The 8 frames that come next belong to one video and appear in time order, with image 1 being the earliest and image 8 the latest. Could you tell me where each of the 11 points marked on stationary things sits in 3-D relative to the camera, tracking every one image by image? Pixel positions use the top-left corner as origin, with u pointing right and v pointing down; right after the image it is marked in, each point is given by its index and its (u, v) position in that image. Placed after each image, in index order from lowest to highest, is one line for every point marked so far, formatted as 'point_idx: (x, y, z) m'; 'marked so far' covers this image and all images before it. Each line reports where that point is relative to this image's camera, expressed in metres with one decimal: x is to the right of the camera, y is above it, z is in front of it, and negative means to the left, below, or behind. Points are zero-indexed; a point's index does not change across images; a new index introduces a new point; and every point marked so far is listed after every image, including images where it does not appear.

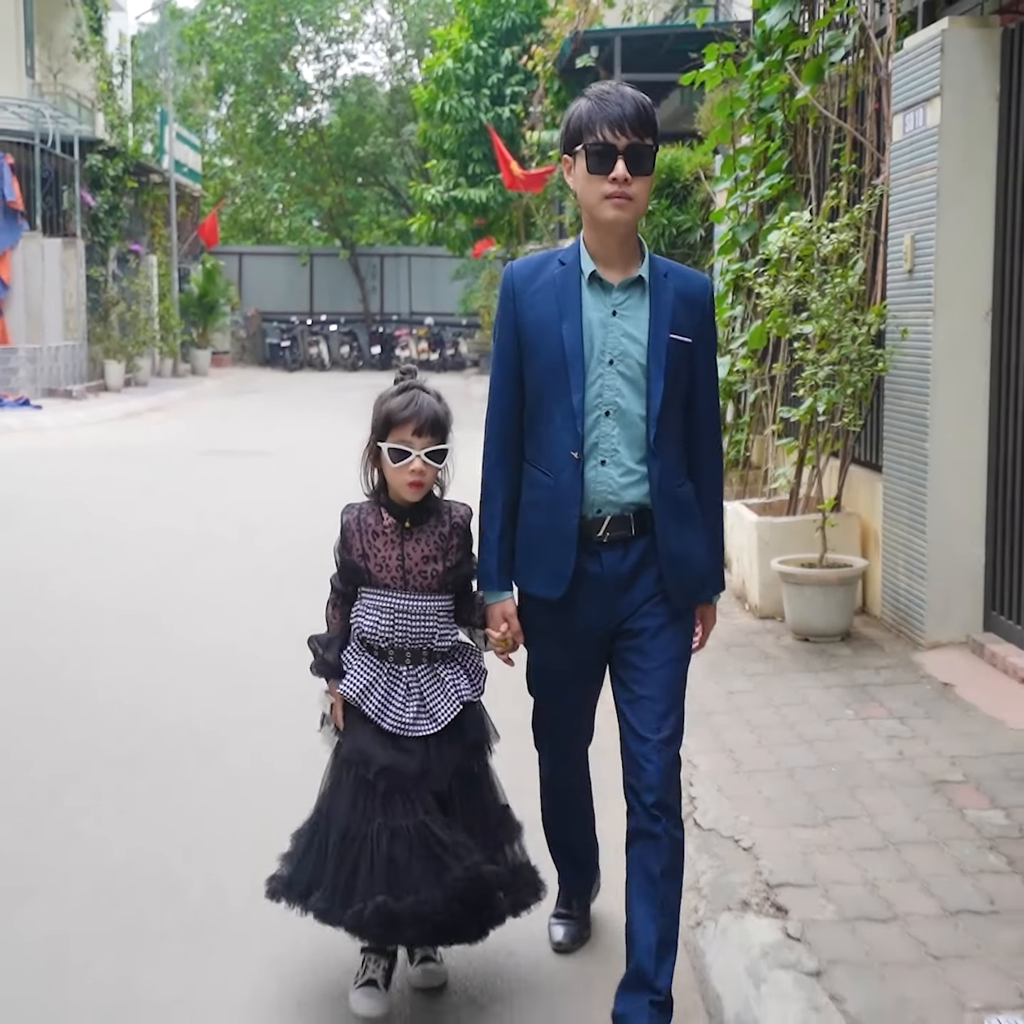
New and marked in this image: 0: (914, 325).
0: (+1.5, +0.7, +5.6) m
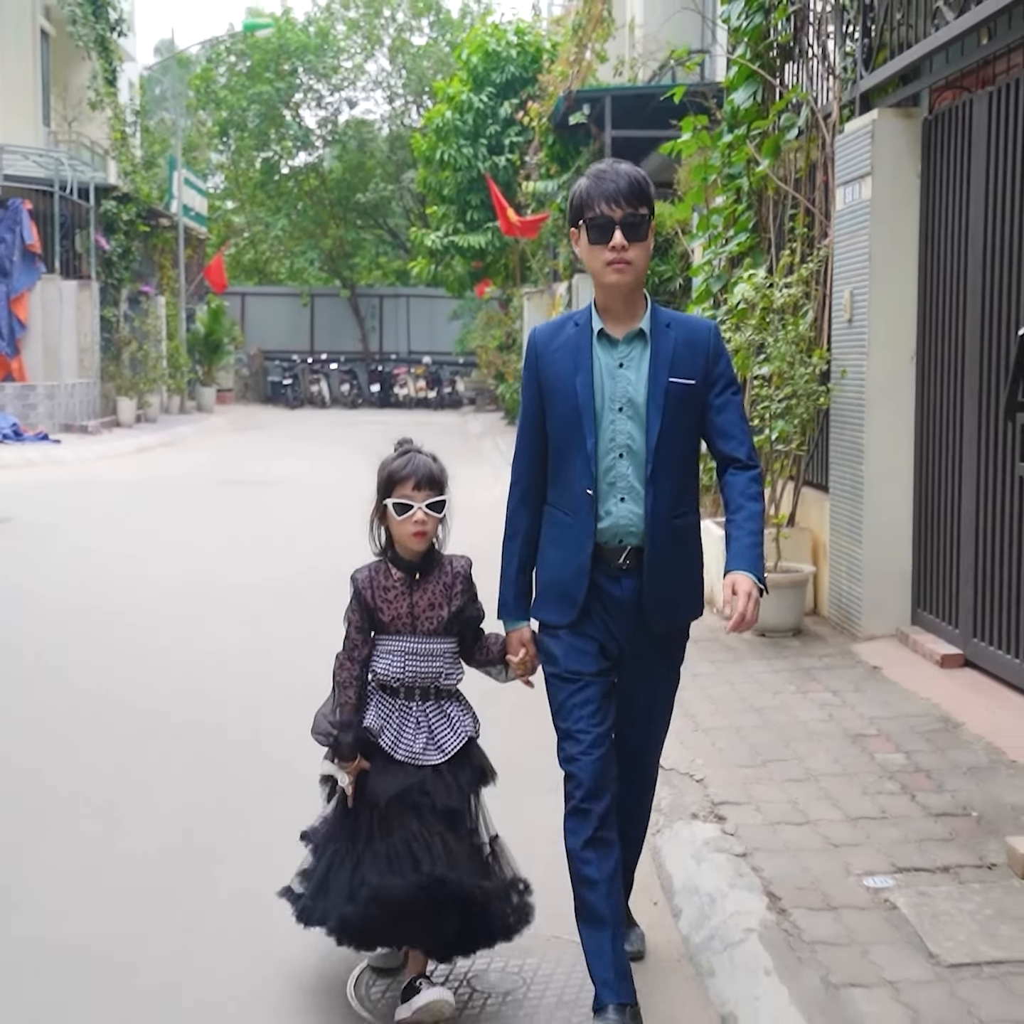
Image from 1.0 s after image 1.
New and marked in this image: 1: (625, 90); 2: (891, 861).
0: (+1.5, +0.6, +6.7) m
1: (+1.1, +4.0, +14.2) m
2: (+0.9, -0.9, +3.8) m
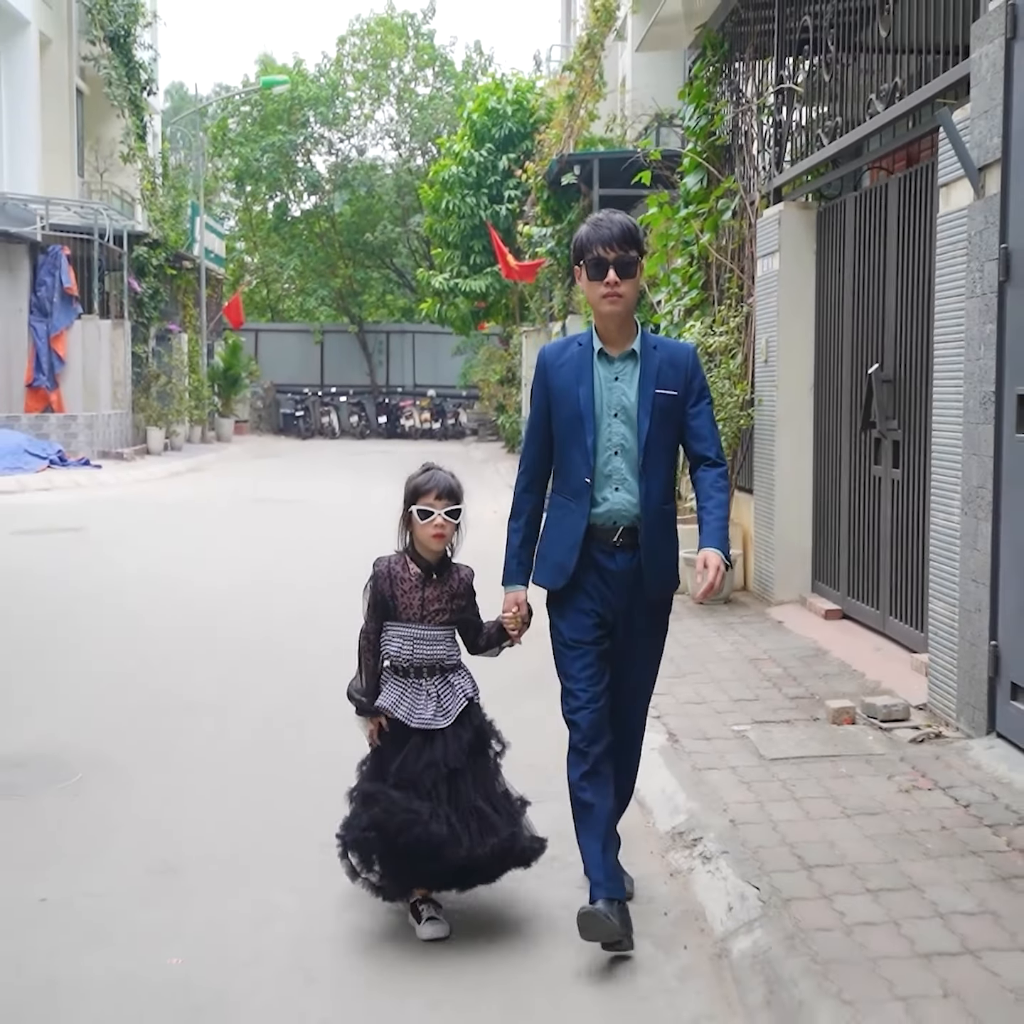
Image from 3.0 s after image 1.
0: (+1.4, +0.6, +8.7) m
1: (+1.1, +3.8, +16.3) m
2: (+0.9, -0.8, +5.8) m
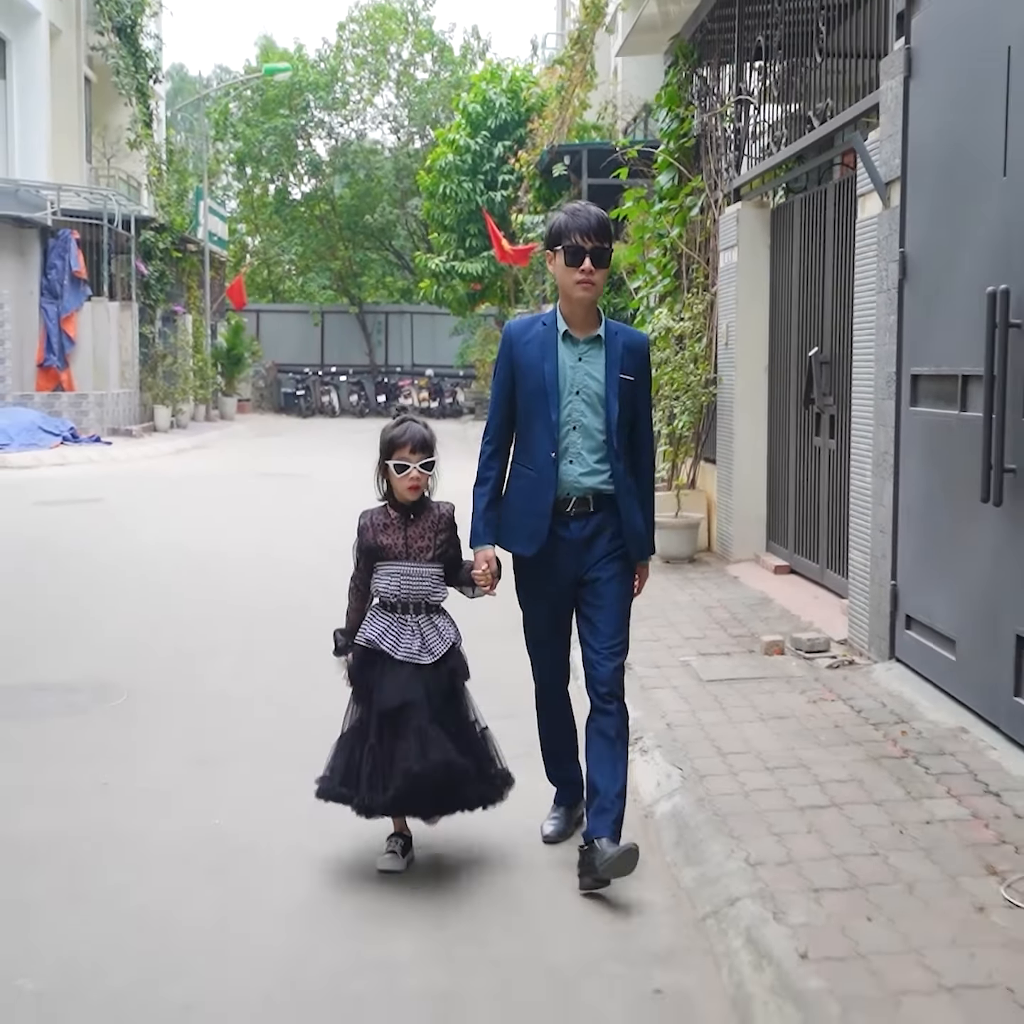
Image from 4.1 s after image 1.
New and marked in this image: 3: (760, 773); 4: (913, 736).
0: (+1.3, +0.8, +9.7) m
1: (+1.0, +4.1, +17.2) m
2: (+0.8, -0.6, +6.8) m
3: (+0.8, -0.8, +4.7) m
4: (+1.3, -0.7, +5.1) m
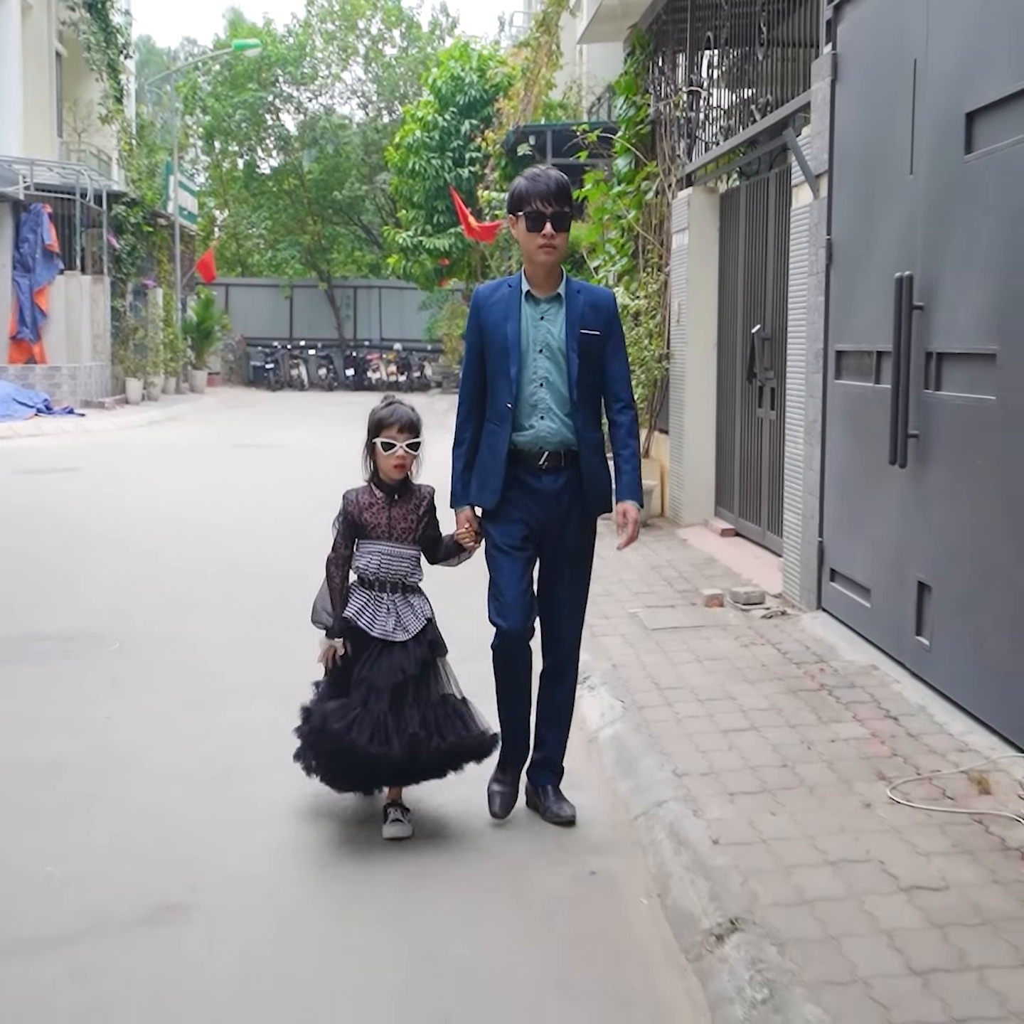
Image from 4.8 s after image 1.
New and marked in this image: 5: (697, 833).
0: (+1.1, +1.1, +10.3) m
1: (+0.6, +4.5, +17.8) m
2: (+0.6, -0.4, +7.4) m
3: (+0.6, -0.7, +5.4) m
4: (+1.2, -0.6, +5.7) m
5: (+0.5, -0.8, +4.0) m
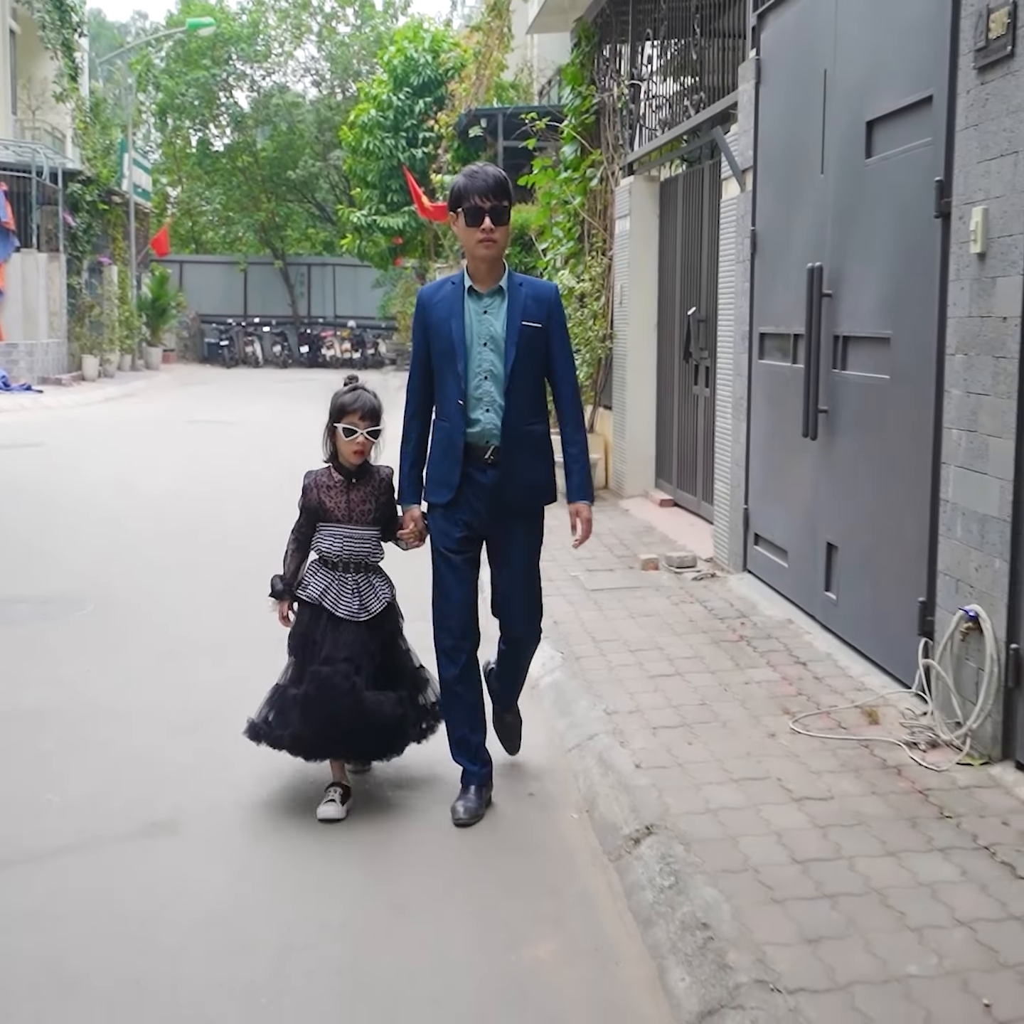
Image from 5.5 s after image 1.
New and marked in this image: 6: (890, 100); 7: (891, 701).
0: (+0.8, +1.3, +10.8) m
1: (0.0, +4.8, +18.3) m
2: (+0.4, -0.3, +8.0) m
3: (+0.4, -0.5, +5.9) m
4: (+1.0, -0.5, +6.3) m
5: (+0.3, -0.7, +4.5) m
6: (+1.3, +1.4, +5.2) m
7: (+1.2, -0.6, +4.9) m
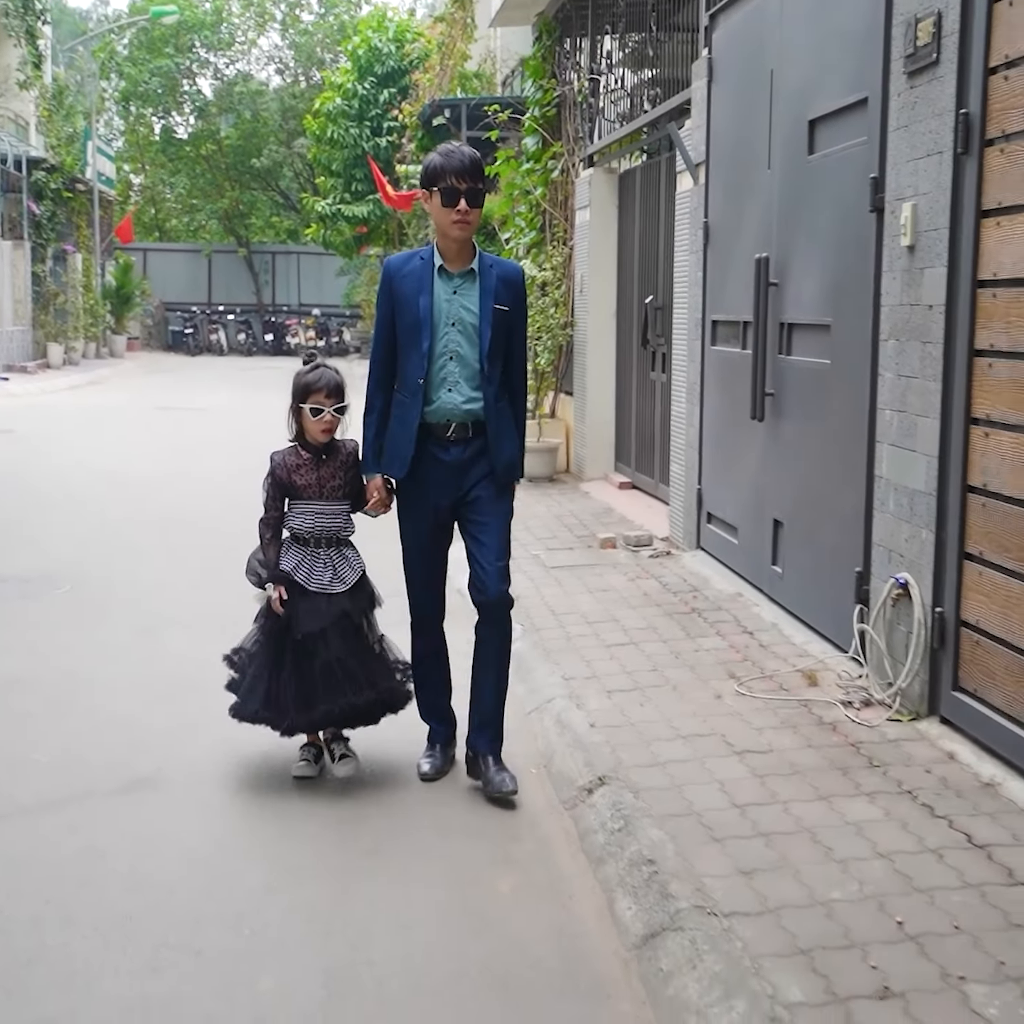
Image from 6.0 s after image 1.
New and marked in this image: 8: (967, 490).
0: (+0.5, +1.4, +11.1) m
1: (-0.4, +4.9, +18.5) m
2: (+0.2, -0.2, +8.3) m
3: (+0.3, -0.5, +6.2) m
4: (+0.8, -0.4, +6.6) m
5: (+0.2, -0.7, +4.8) m
6: (+1.1, +1.5, +5.5) m
7: (+1.1, -0.5, +5.2) m
8: (+1.3, +0.1, +4.2) m
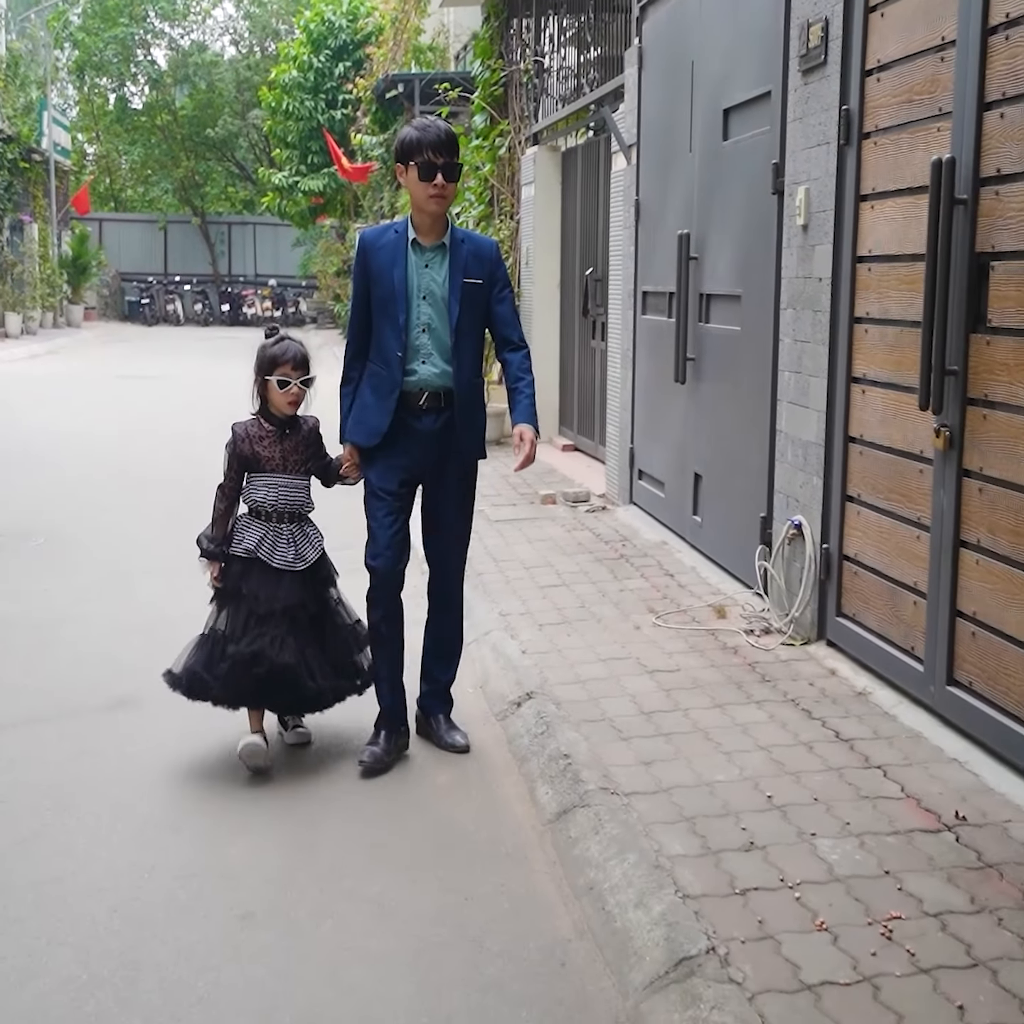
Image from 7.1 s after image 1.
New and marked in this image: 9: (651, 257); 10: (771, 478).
0: (+0.1, +1.7, +11.7) m
1: (-1.0, +5.4, +19.0) m
2: (-0.1, 0.0, +8.8) m
3: (0.0, -0.3, +6.8) m
4: (+0.6, -0.2, +7.2) m
5: (0.0, -0.5, +5.4) m
6: (+0.9, +1.6, +6.0) m
7: (+0.9, -0.3, +5.8) m
8: (+1.1, +0.2, +4.8) m
9: (+0.7, +1.3, +7.7) m
10: (+0.9, +0.1, +5.6) m
